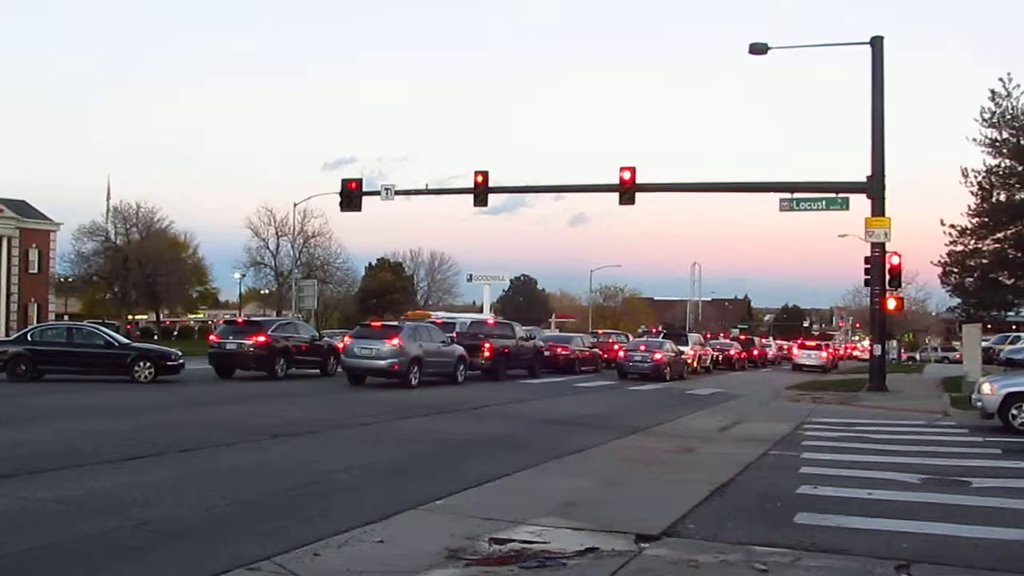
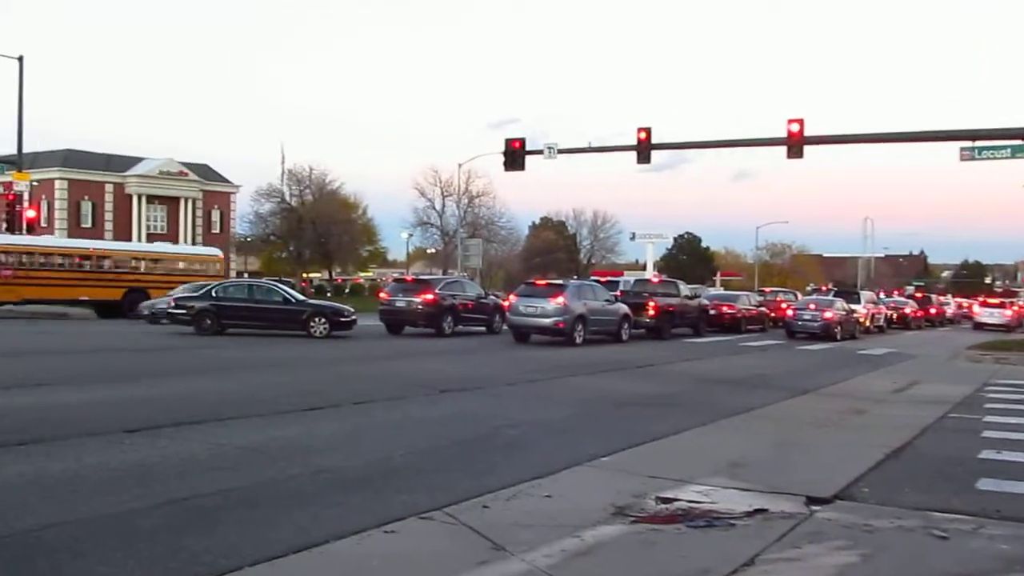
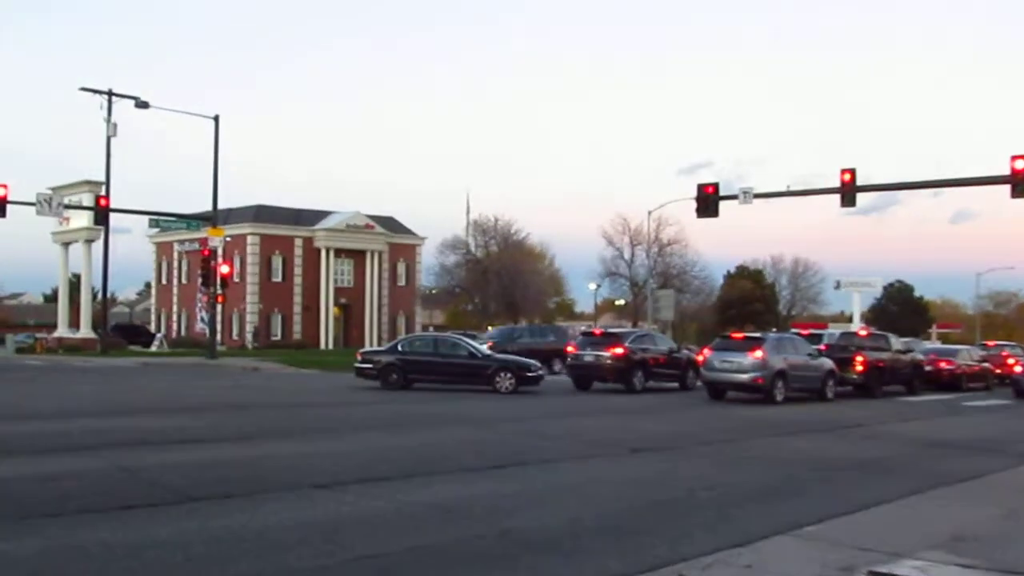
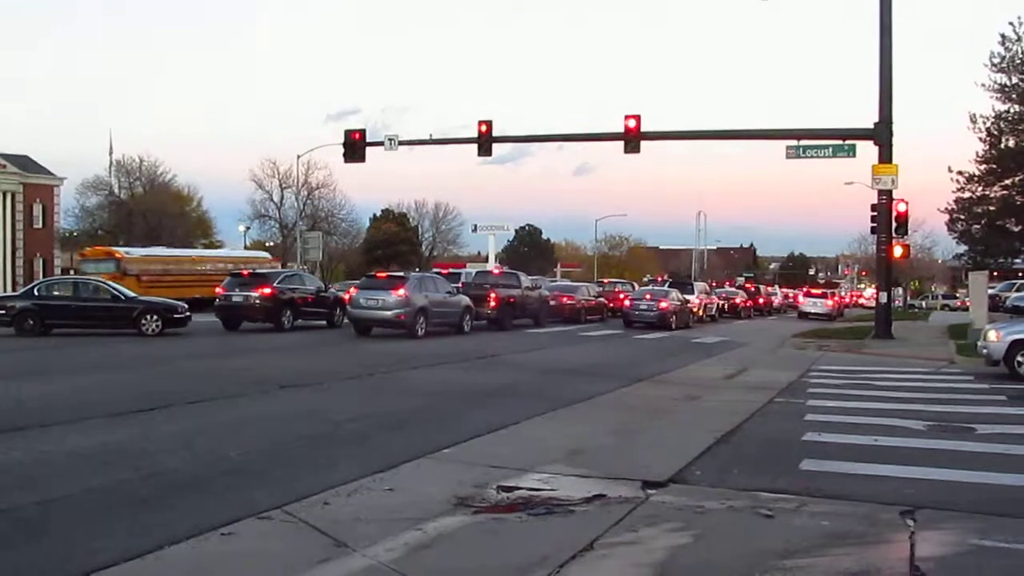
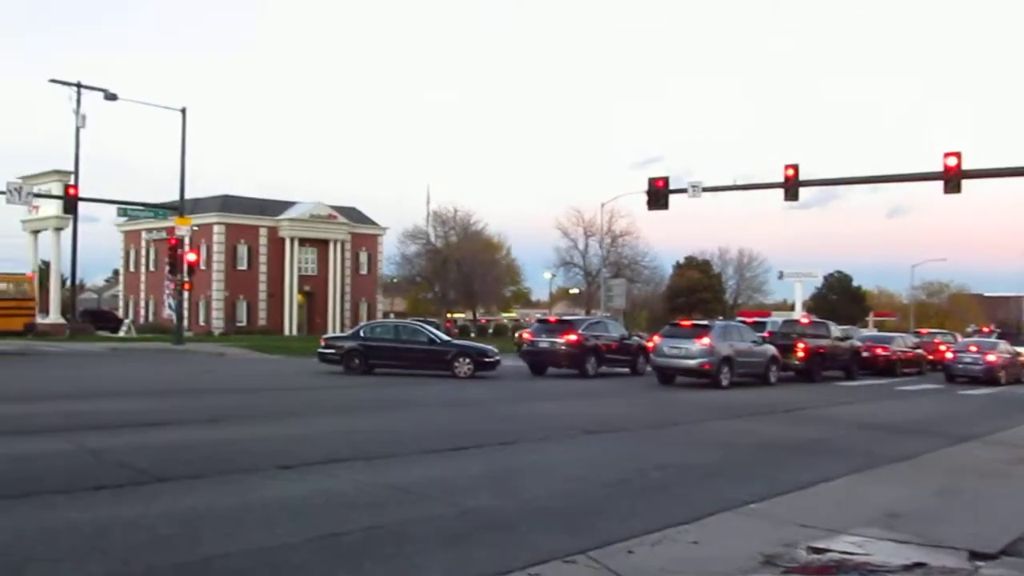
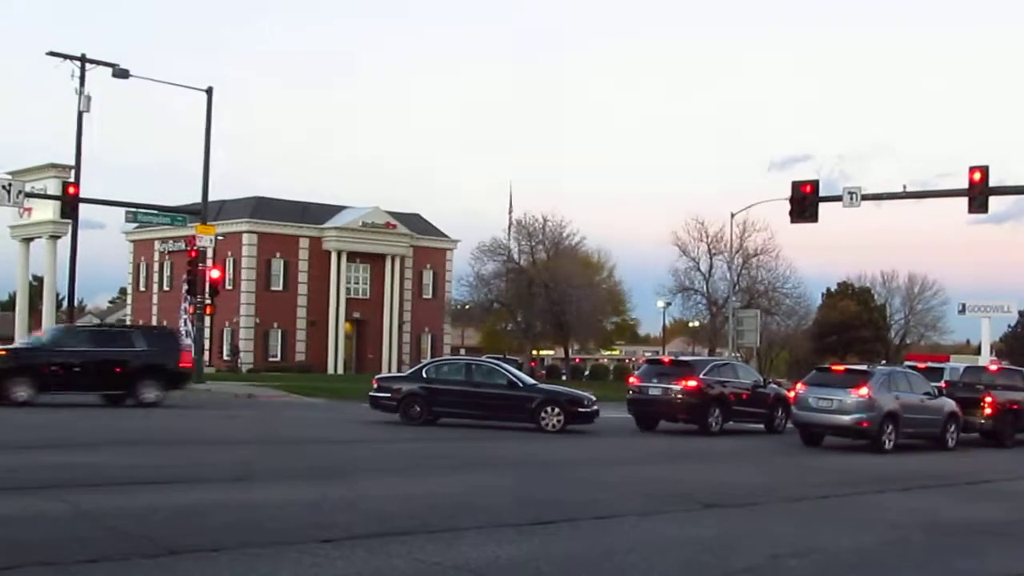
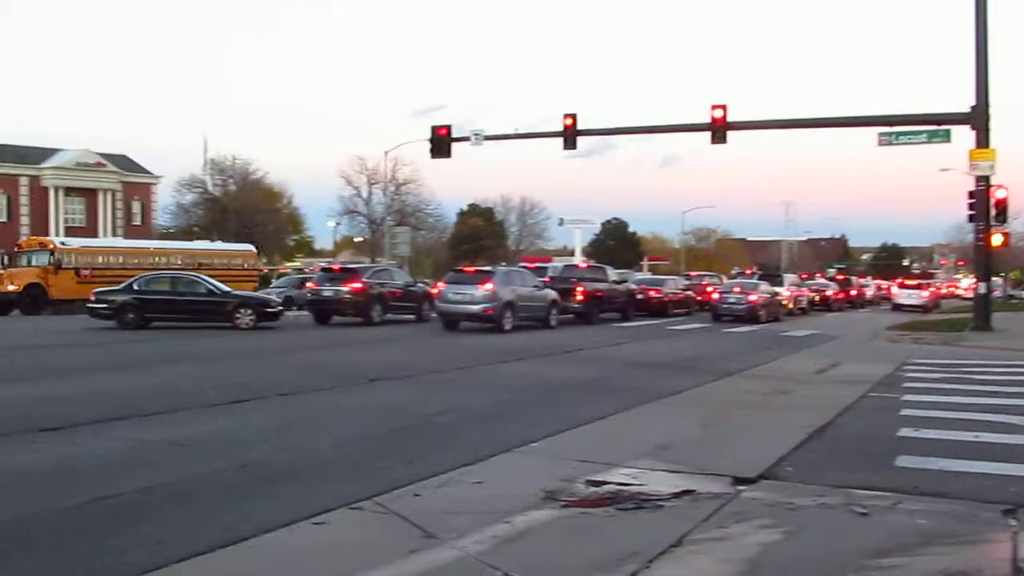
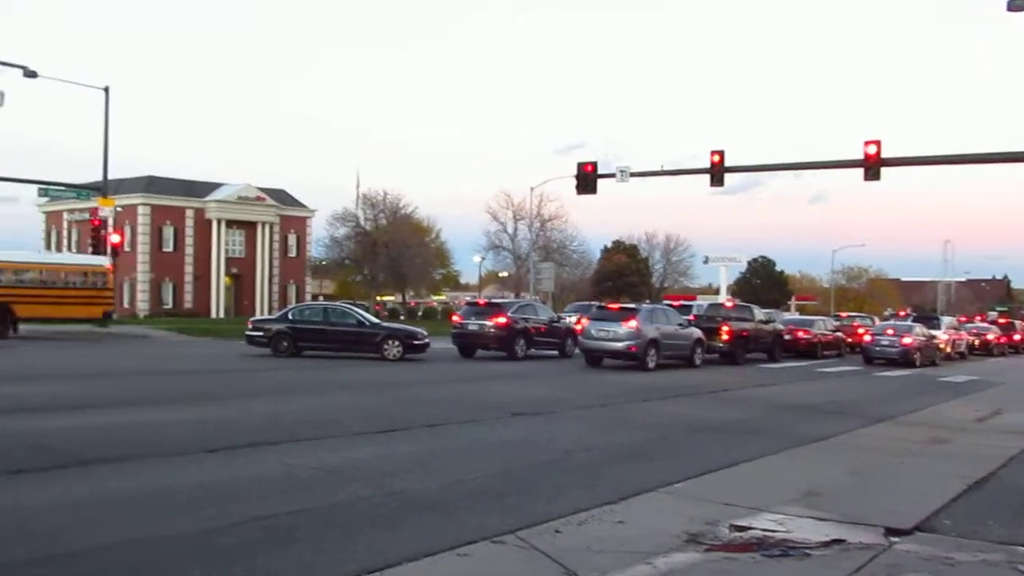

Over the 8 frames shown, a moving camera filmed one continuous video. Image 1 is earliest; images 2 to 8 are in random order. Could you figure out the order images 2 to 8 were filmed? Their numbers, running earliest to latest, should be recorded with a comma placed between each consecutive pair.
4, 7, 2, 8, 5, 3, 6
